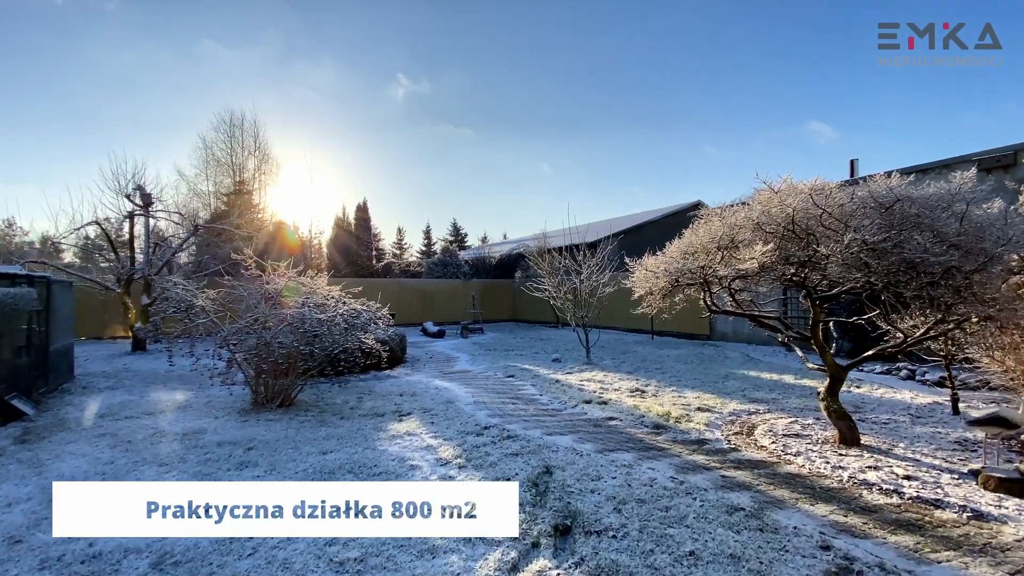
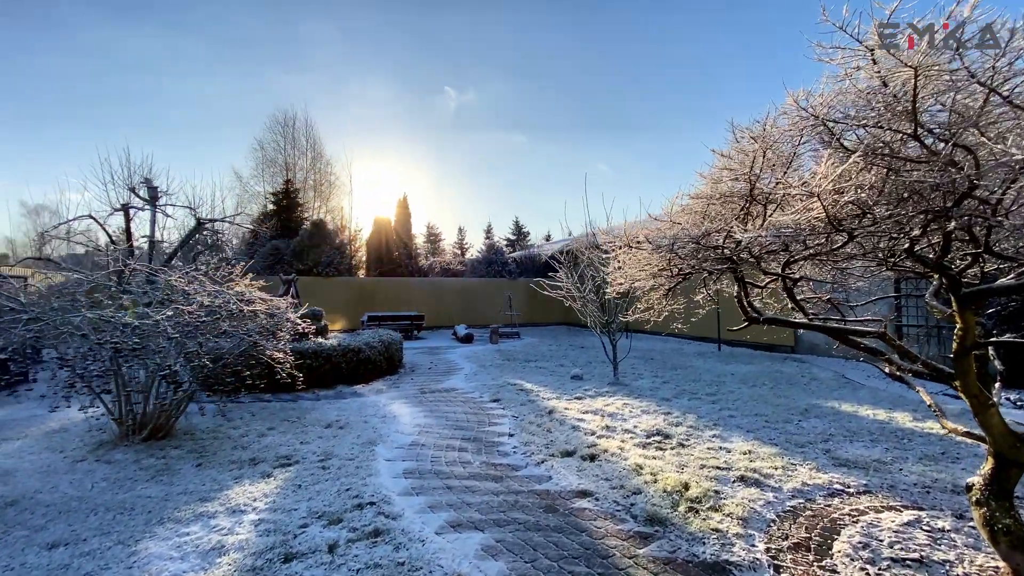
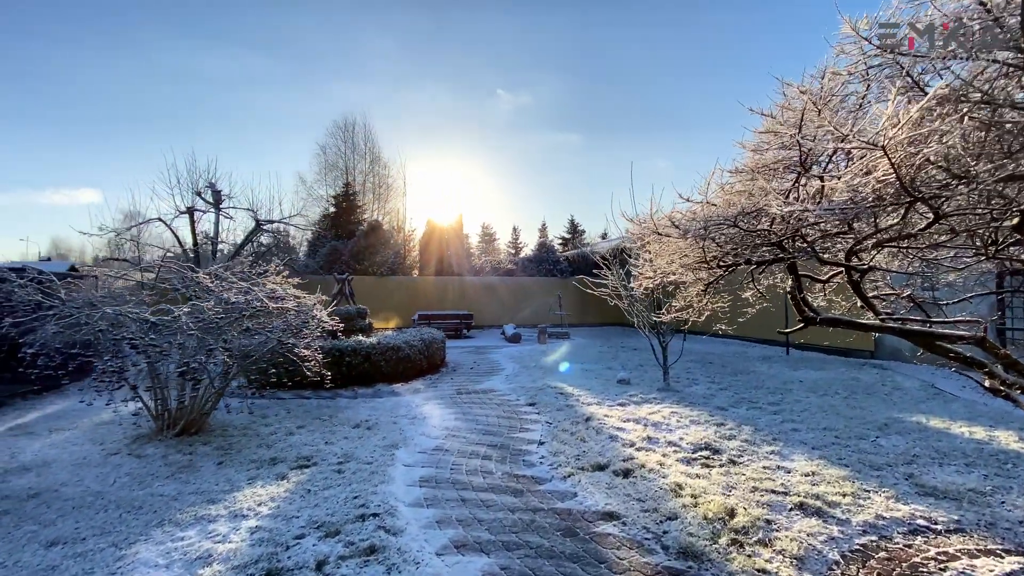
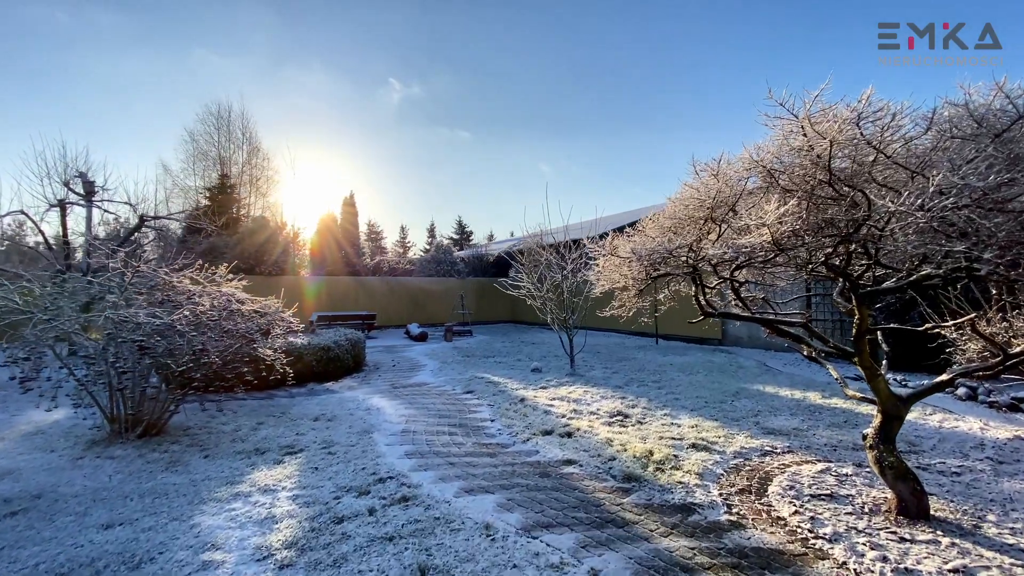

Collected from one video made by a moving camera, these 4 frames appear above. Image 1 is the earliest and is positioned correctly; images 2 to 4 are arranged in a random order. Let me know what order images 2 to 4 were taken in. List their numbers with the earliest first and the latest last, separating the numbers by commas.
4, 2, 3
